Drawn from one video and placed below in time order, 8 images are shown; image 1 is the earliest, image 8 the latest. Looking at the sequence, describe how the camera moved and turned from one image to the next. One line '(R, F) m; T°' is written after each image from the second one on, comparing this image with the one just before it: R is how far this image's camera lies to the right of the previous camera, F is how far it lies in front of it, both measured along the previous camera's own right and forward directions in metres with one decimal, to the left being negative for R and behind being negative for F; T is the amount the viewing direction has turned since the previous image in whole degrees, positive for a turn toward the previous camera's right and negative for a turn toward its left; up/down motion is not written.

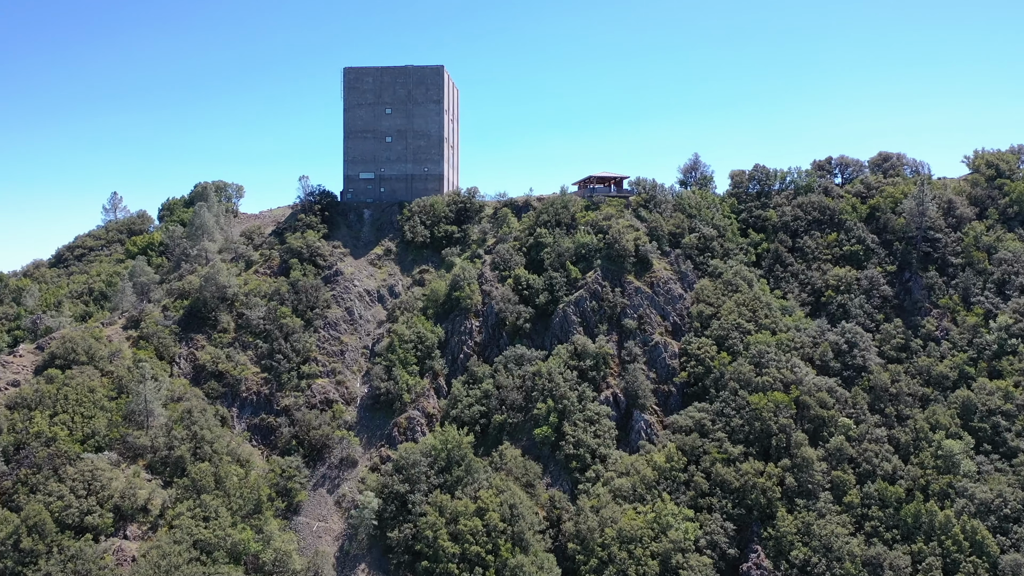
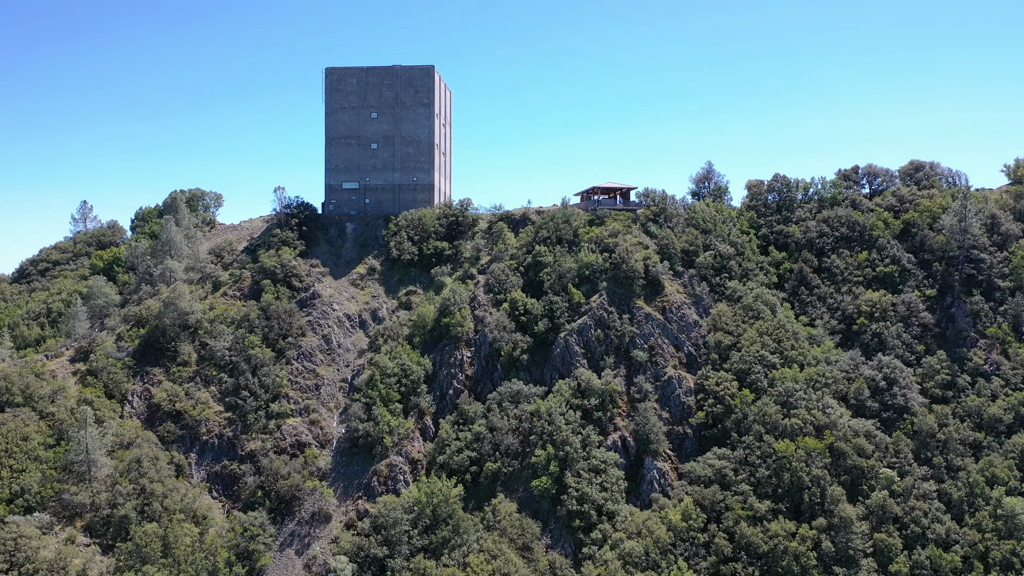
(+0.2, +5.3) m; 0°
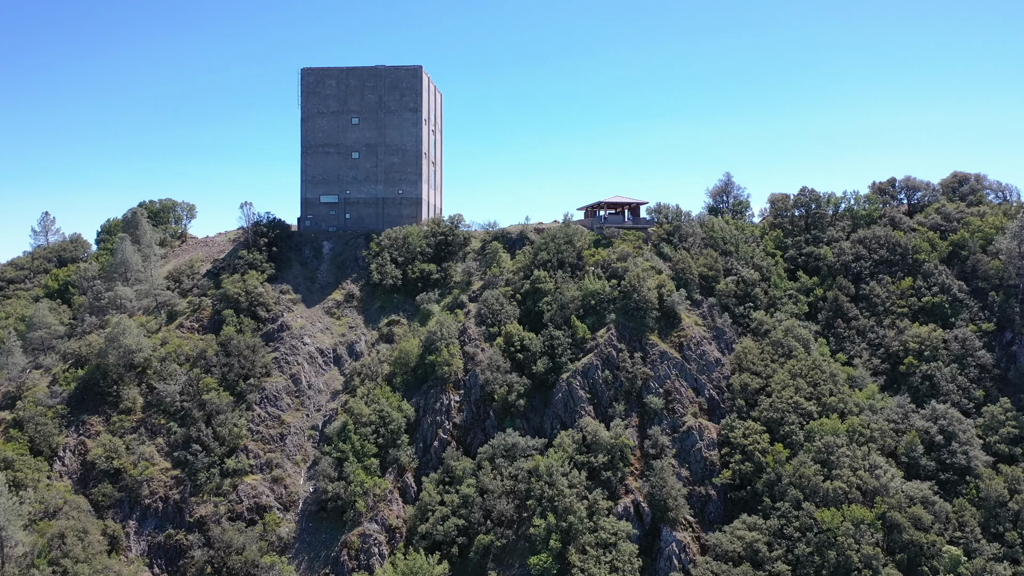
(+0.3, +5.9) m; 0°
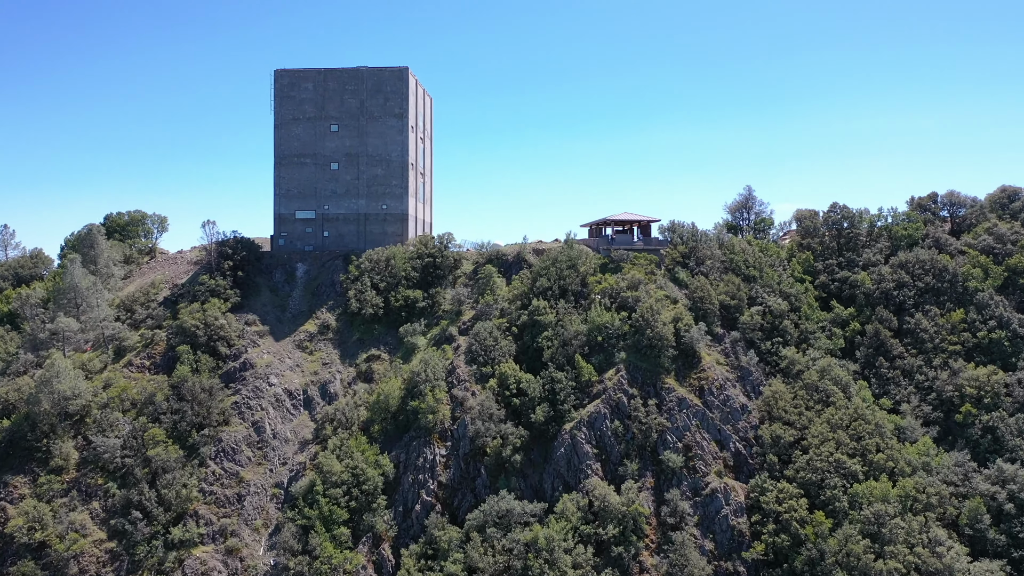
(+0.2, +5.3) m; 0°
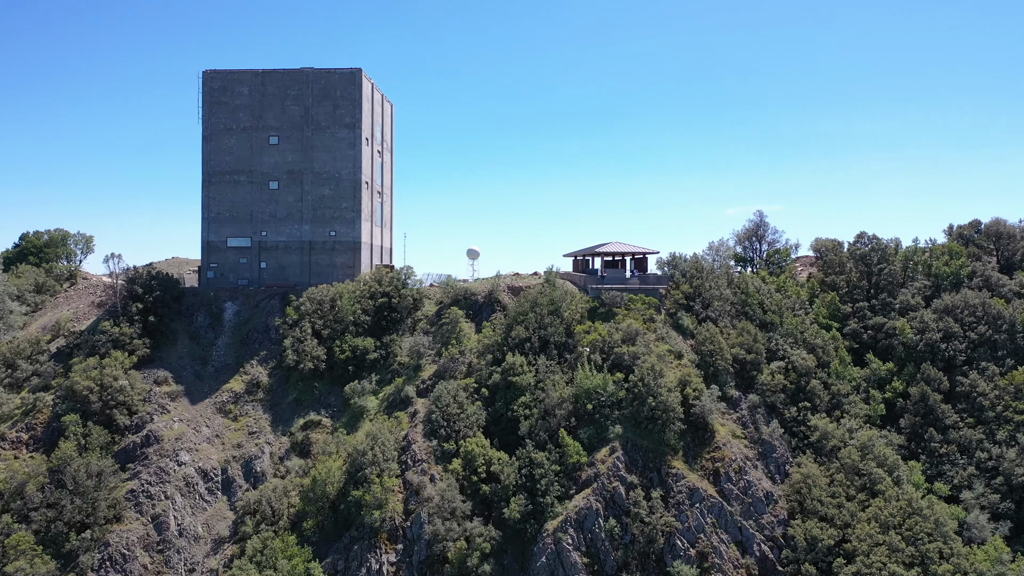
(+0.3, +7.1) m; +2°
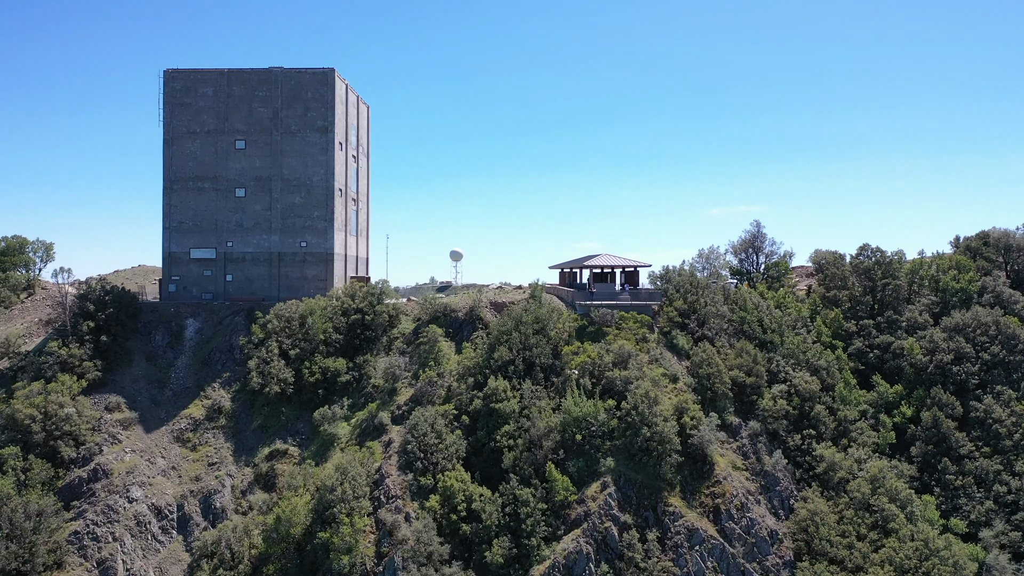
(0.0, +2.4) m; +1°
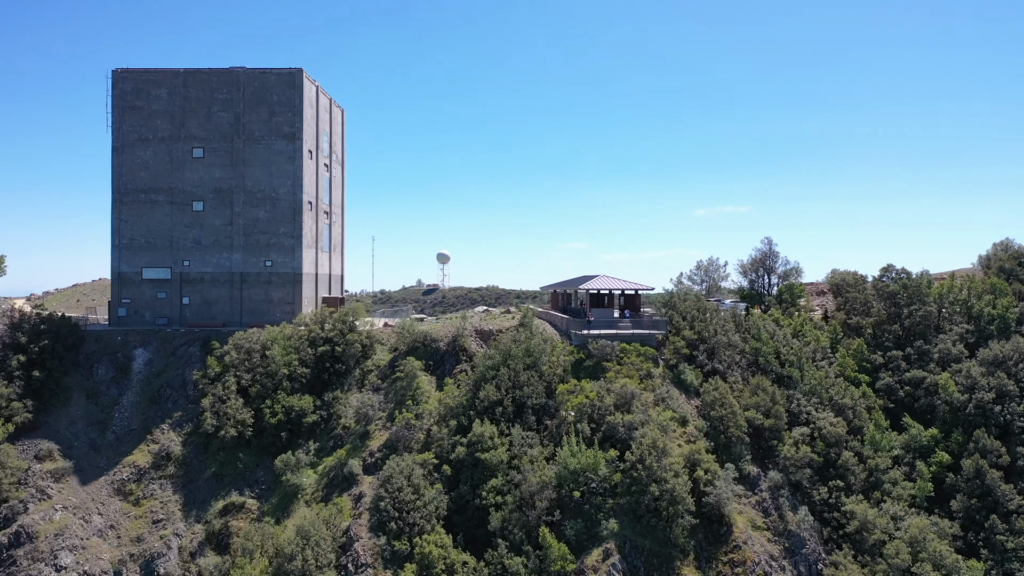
(0.0, +3.6) m; +1°
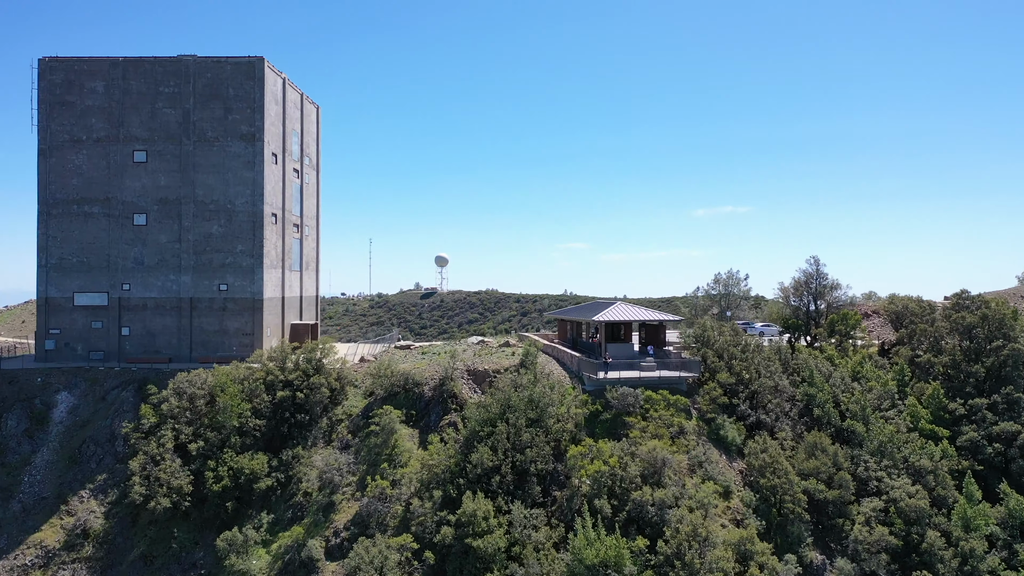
(0.0, +5.3) m; 0°
